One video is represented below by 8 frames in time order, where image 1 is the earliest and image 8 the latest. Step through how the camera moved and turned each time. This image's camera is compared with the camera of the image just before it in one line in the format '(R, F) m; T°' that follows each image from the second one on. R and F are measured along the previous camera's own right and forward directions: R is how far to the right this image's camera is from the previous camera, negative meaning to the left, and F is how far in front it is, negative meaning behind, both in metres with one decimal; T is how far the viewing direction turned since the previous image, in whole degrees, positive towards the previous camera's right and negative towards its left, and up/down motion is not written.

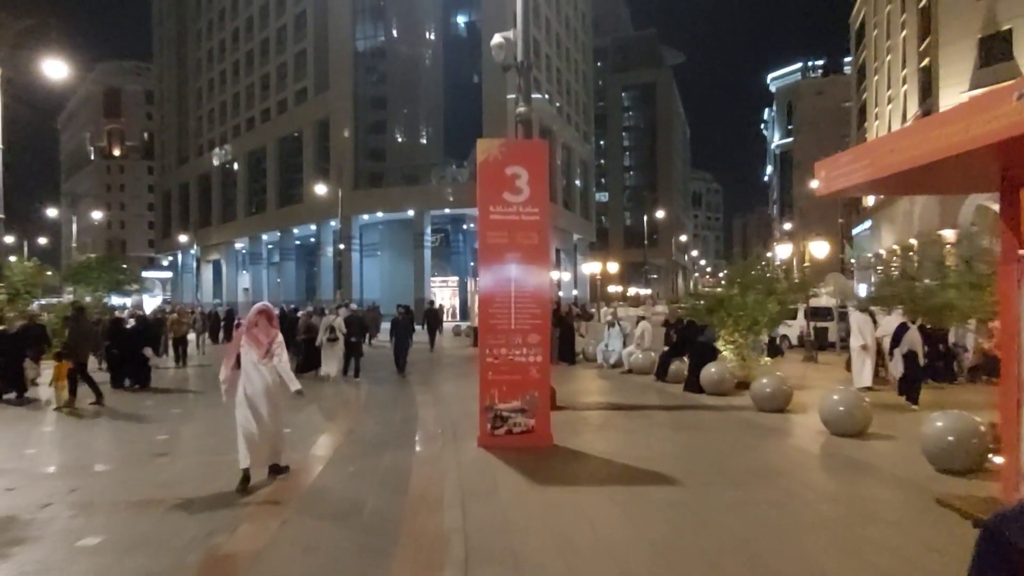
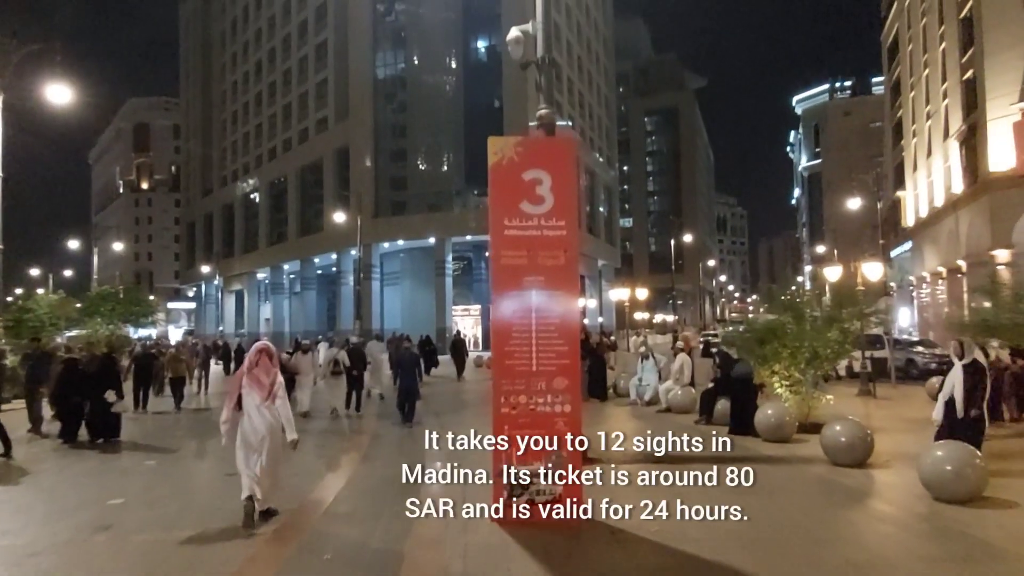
(0.0, +2.1) m; -2°
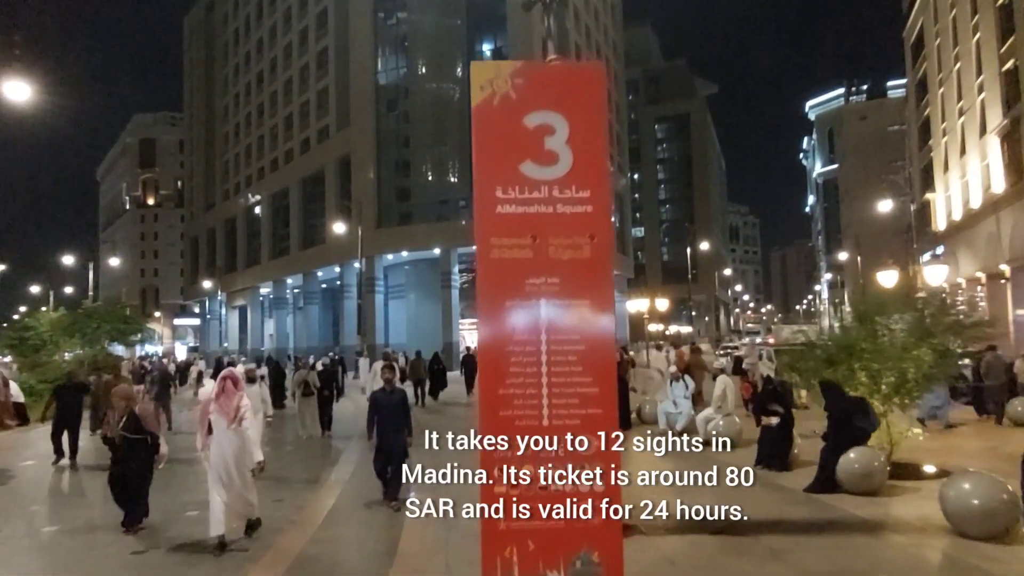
(+0.1, +3.2) m; -1°
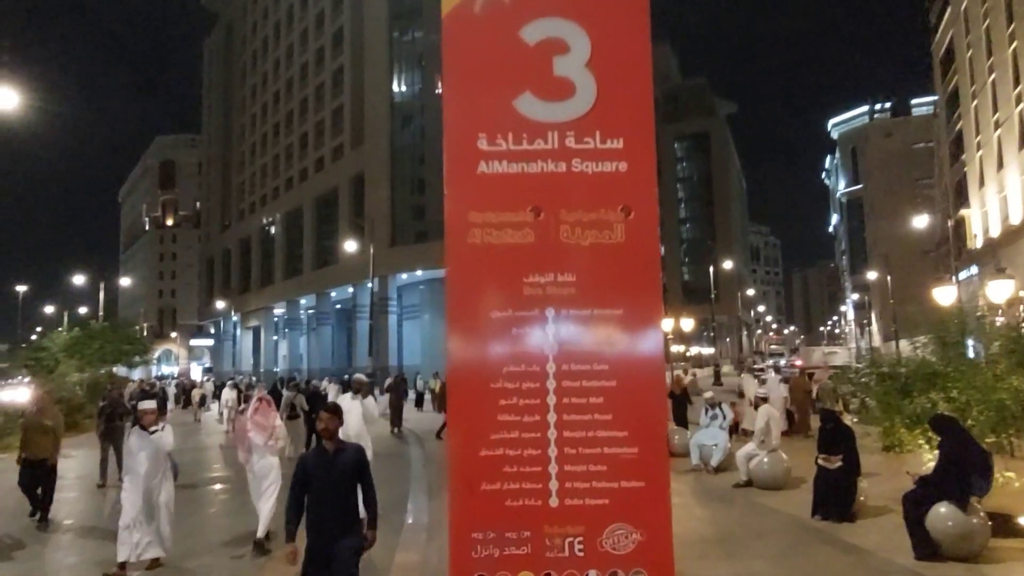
(+0.1, +2.0) m; -1°
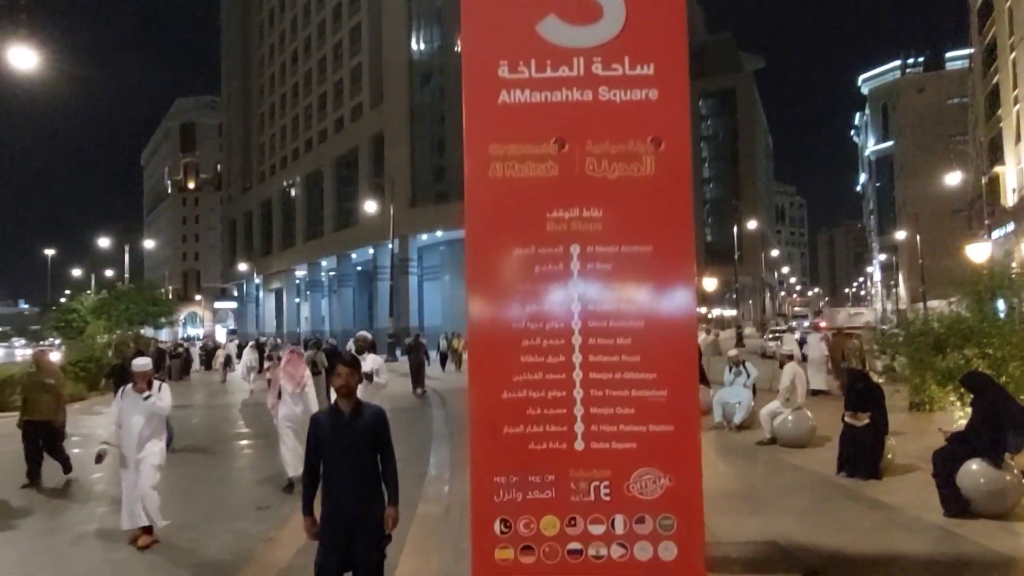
(0.0, +0.2) m; -1°
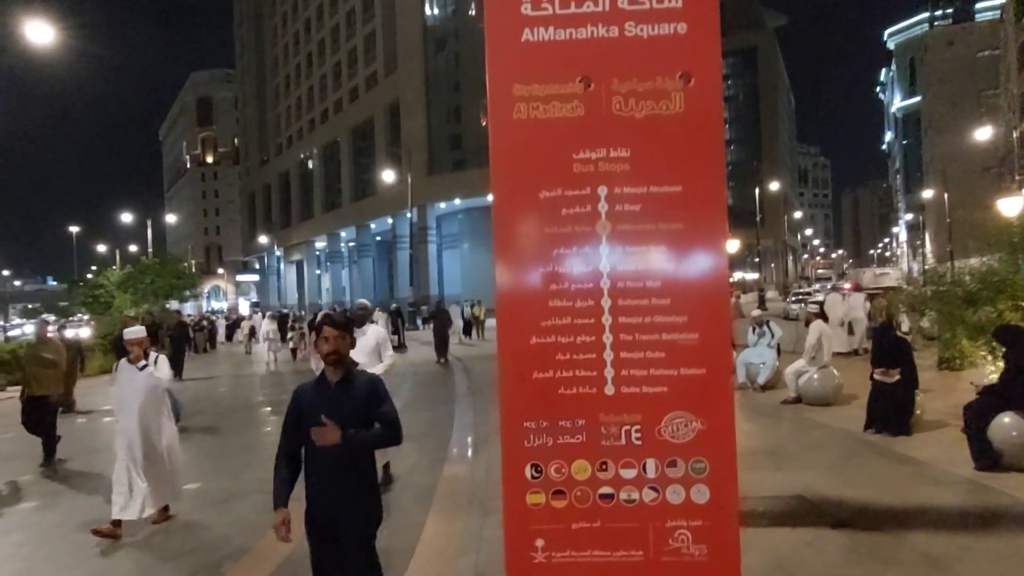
(0.0, +0.1) m; -1°
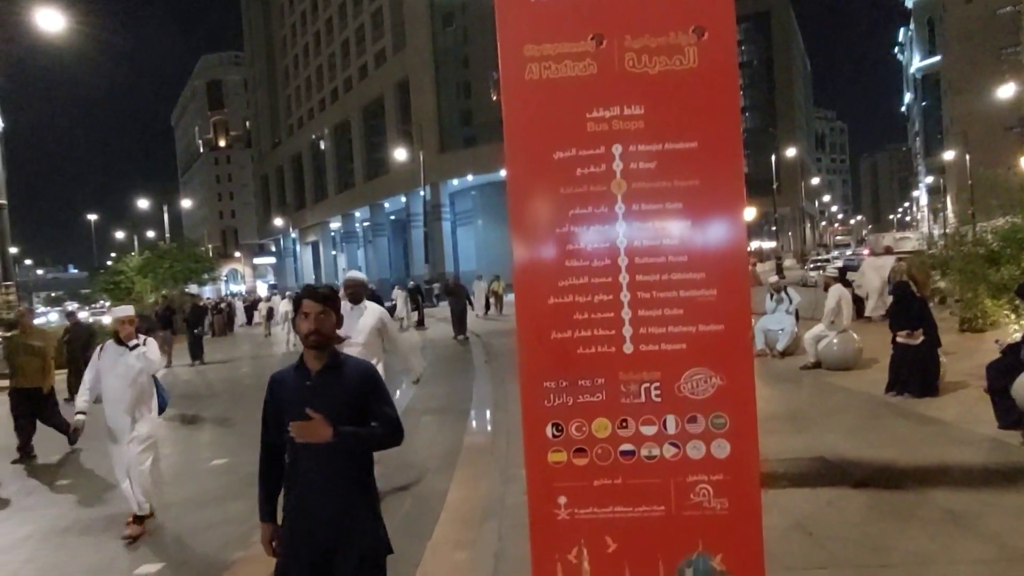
(0.0, 0.0) m; -1°
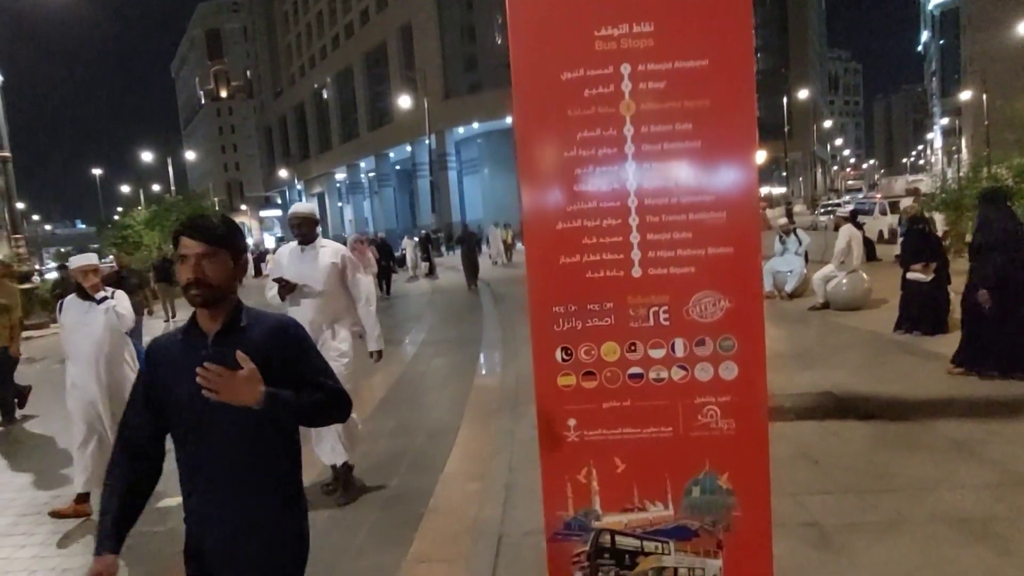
(0.0, 0.0) m; 0°
